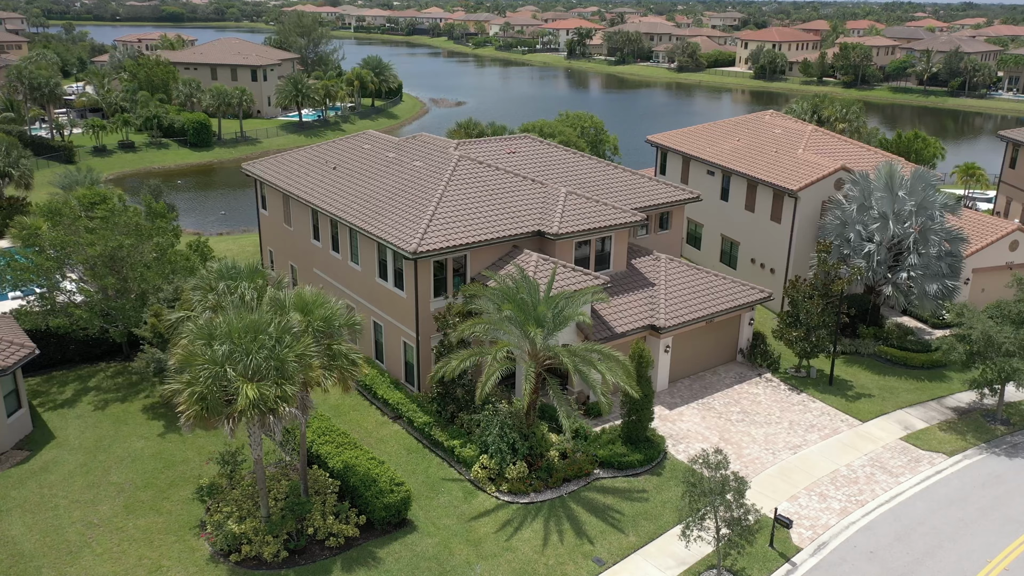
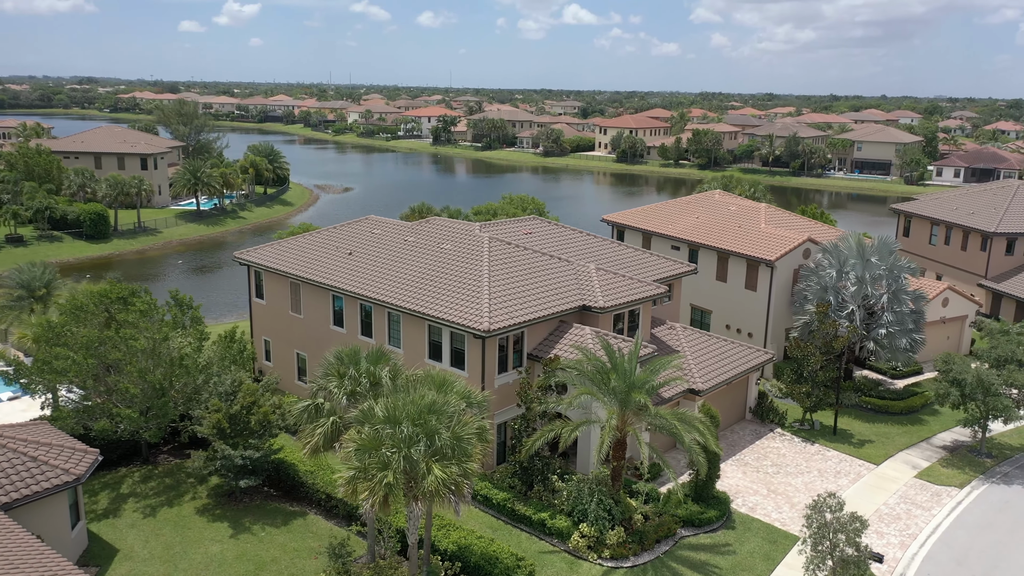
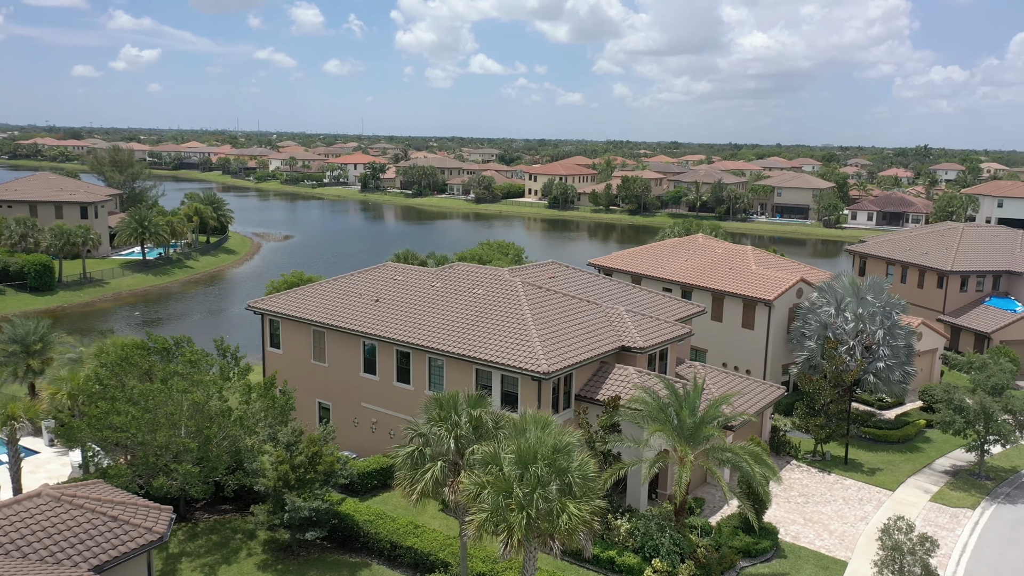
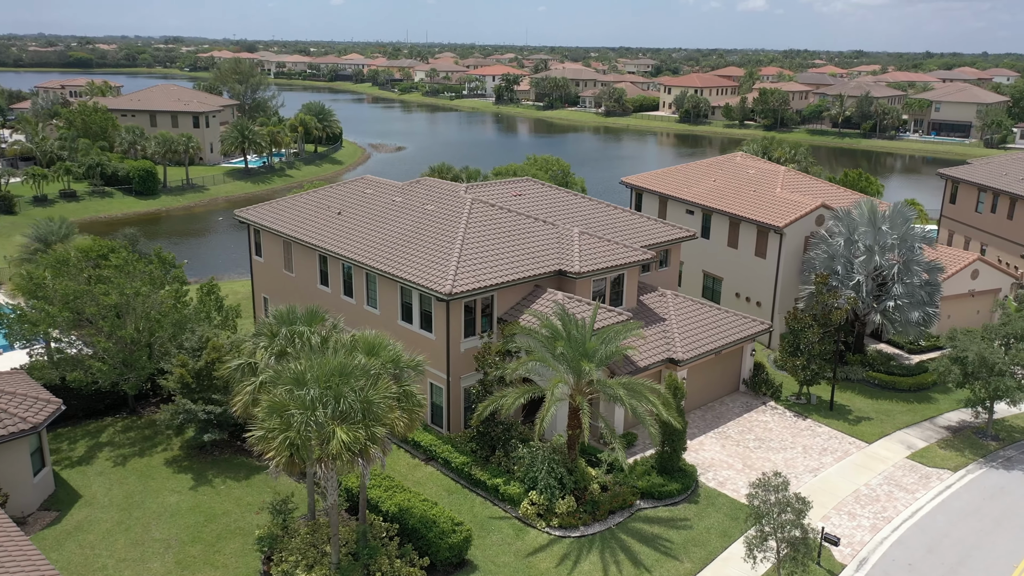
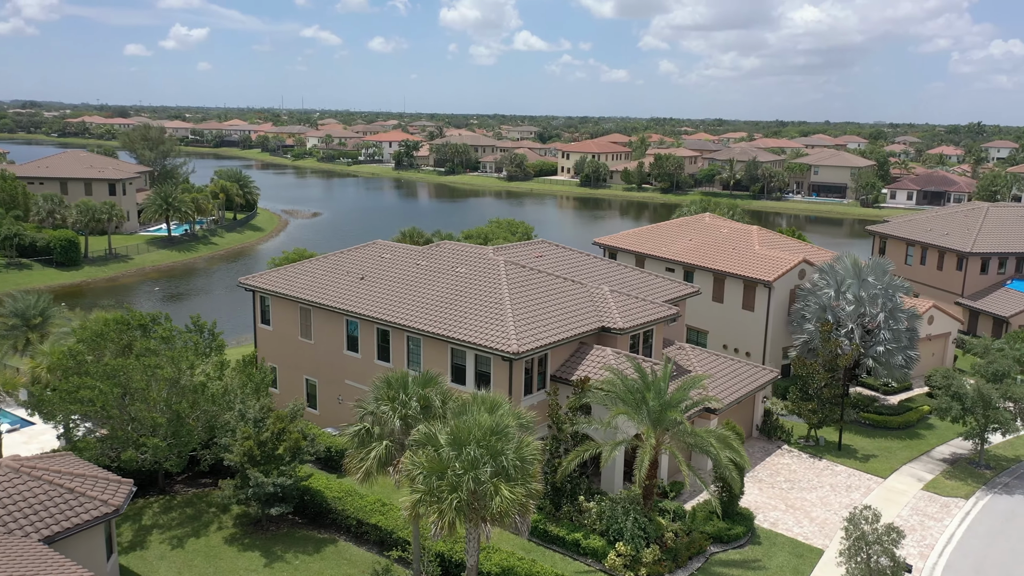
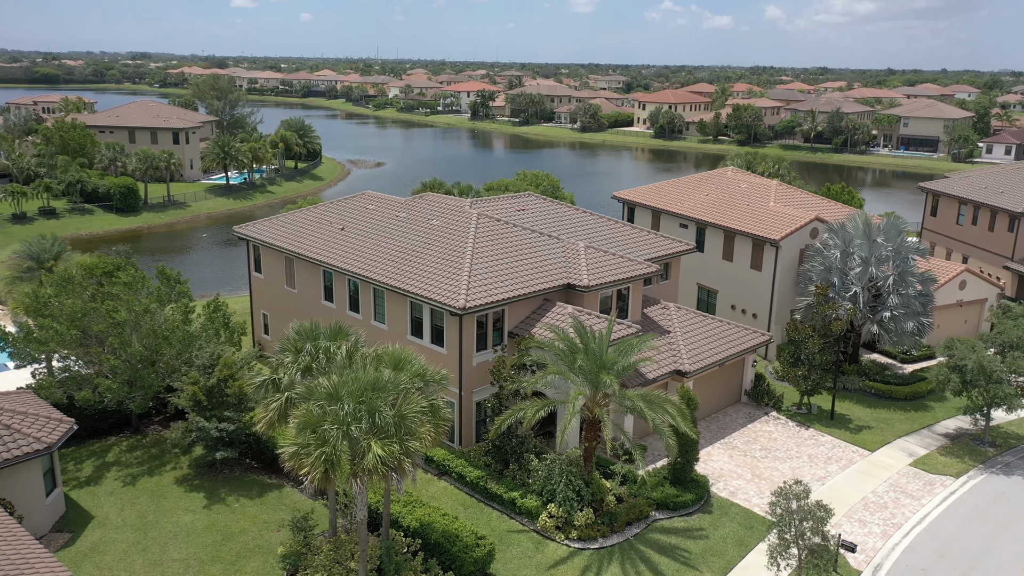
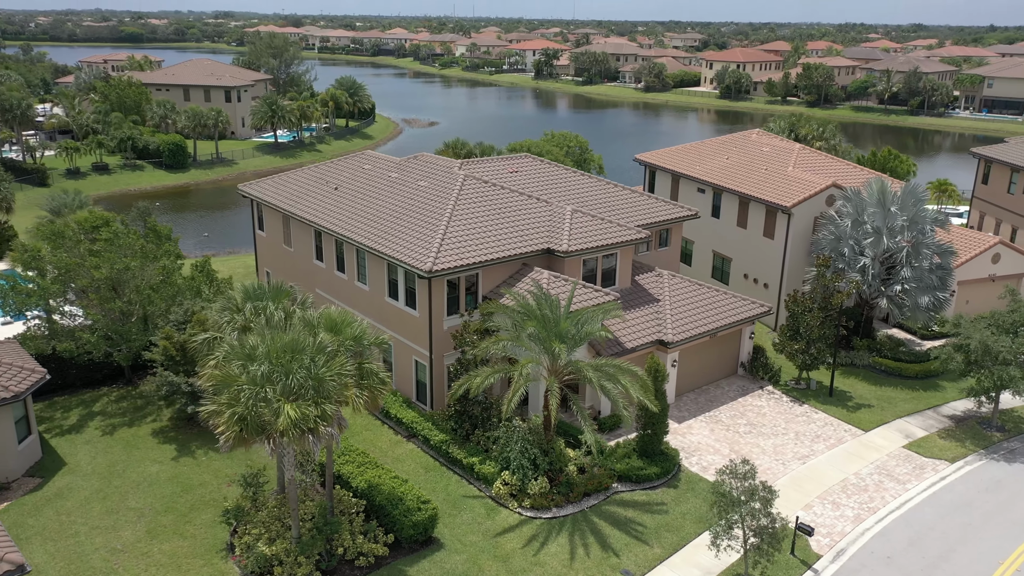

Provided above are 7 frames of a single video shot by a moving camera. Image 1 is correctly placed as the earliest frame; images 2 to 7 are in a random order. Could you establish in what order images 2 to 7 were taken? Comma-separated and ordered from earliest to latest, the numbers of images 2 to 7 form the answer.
7, 4, 6, 2, 5, 3
